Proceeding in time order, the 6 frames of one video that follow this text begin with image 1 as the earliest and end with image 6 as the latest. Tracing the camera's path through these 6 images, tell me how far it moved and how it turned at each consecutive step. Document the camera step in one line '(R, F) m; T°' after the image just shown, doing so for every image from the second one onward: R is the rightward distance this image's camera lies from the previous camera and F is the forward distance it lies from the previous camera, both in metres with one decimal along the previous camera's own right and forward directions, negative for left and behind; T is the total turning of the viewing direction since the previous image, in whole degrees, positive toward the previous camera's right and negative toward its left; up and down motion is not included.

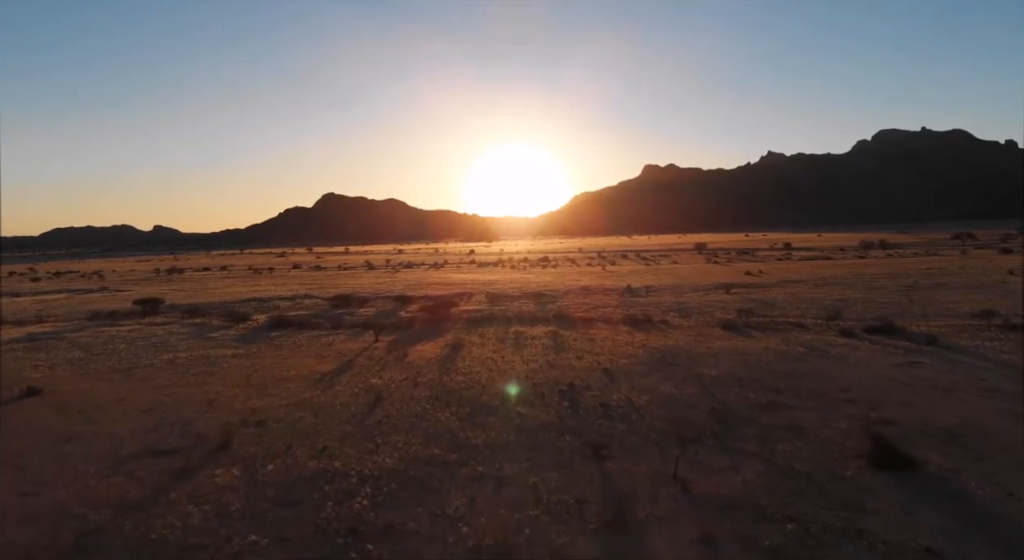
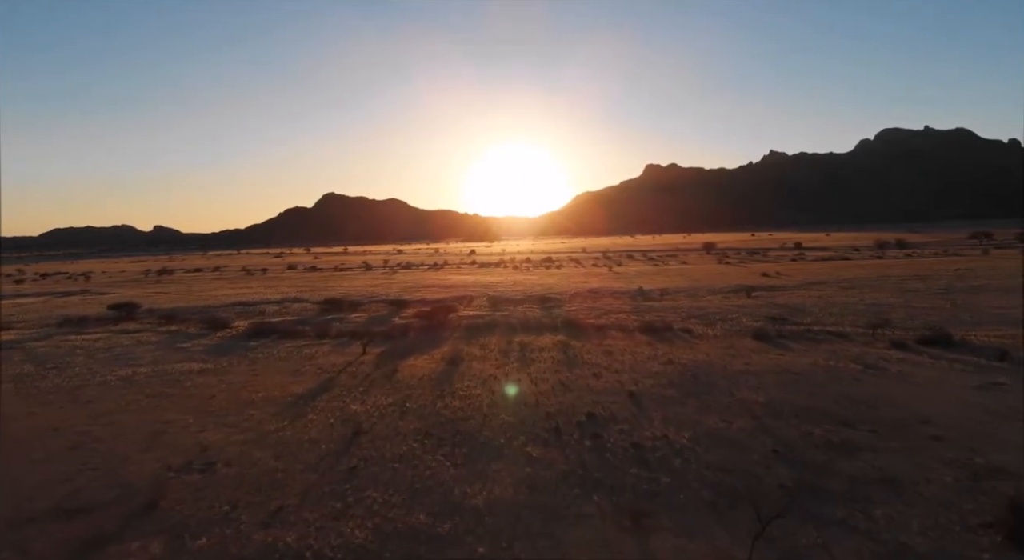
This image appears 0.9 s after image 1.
(-0.2, +2.6) m; 0°
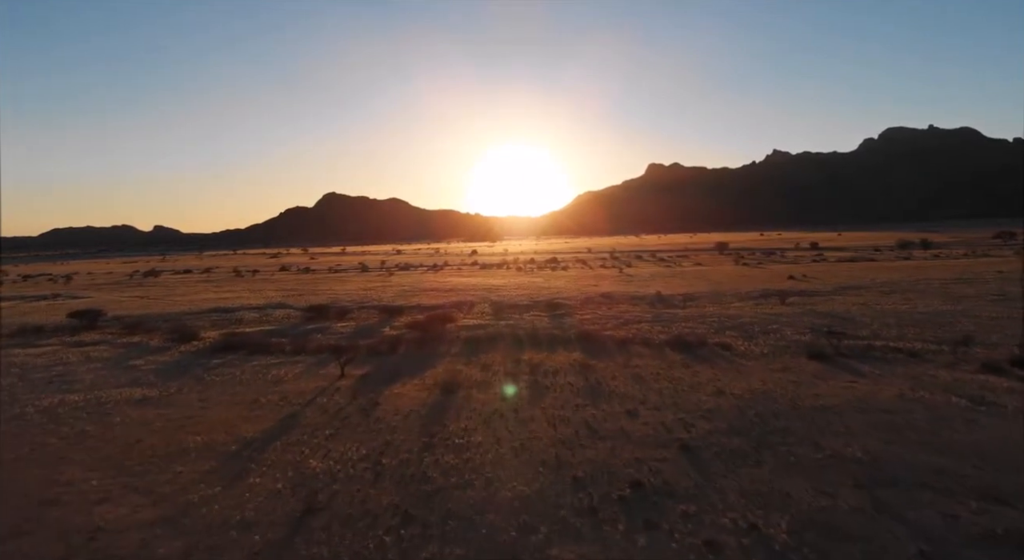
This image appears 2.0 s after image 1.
(-0.2, +3.4) m; 0°
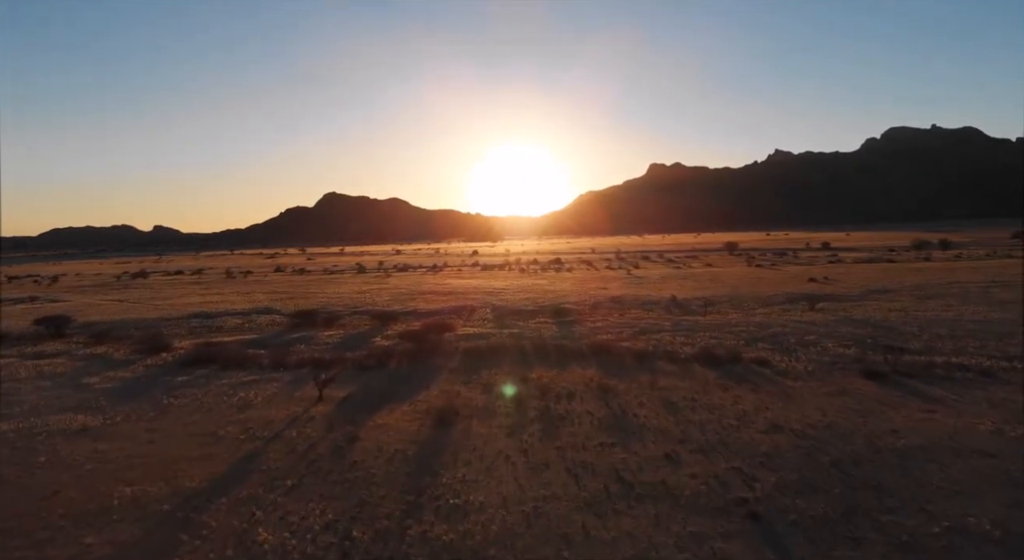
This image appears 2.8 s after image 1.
(-0.2, +2.5) m; 0°
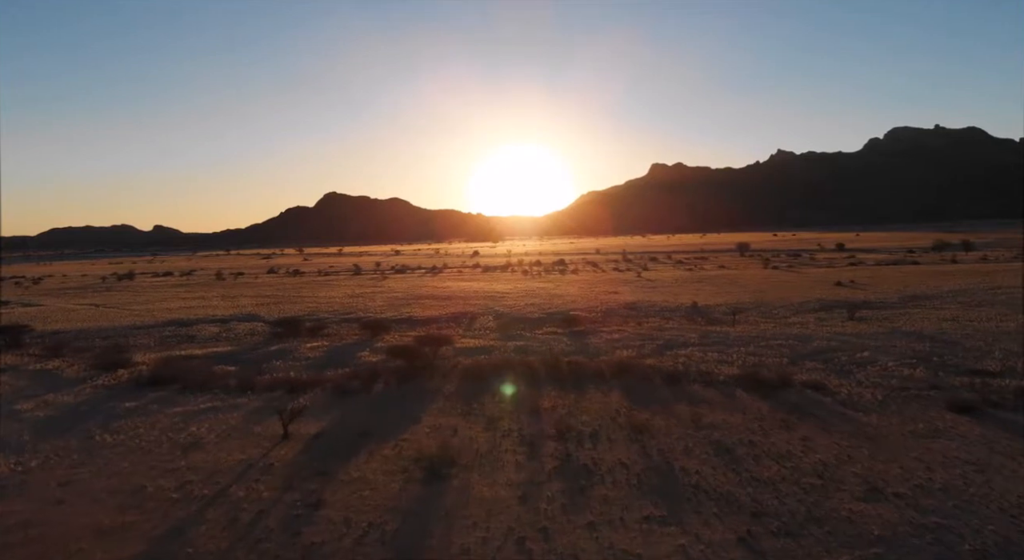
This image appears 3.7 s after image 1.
(-0.2, +2.7) m; 0°
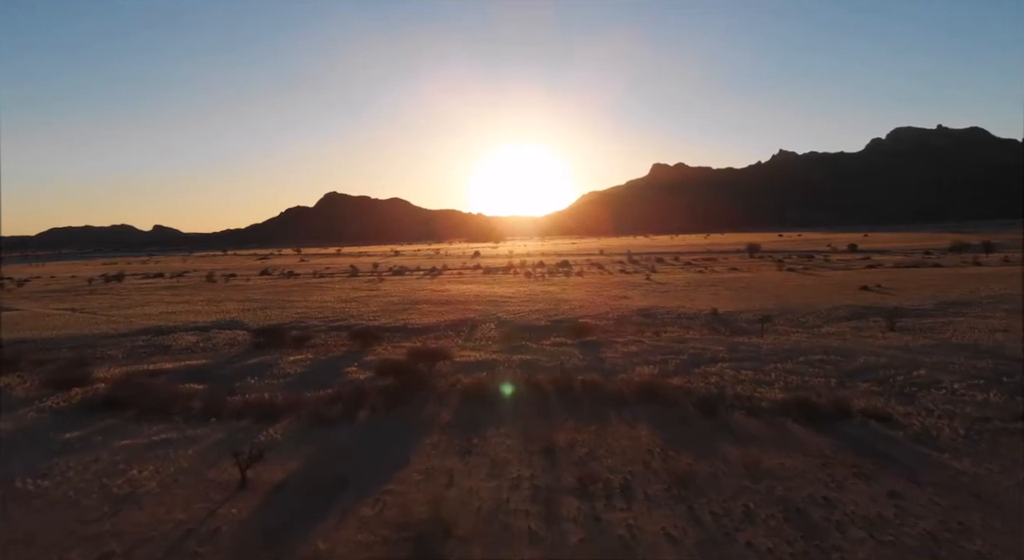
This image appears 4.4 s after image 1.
(-0.2, +2.2) m; 0°
